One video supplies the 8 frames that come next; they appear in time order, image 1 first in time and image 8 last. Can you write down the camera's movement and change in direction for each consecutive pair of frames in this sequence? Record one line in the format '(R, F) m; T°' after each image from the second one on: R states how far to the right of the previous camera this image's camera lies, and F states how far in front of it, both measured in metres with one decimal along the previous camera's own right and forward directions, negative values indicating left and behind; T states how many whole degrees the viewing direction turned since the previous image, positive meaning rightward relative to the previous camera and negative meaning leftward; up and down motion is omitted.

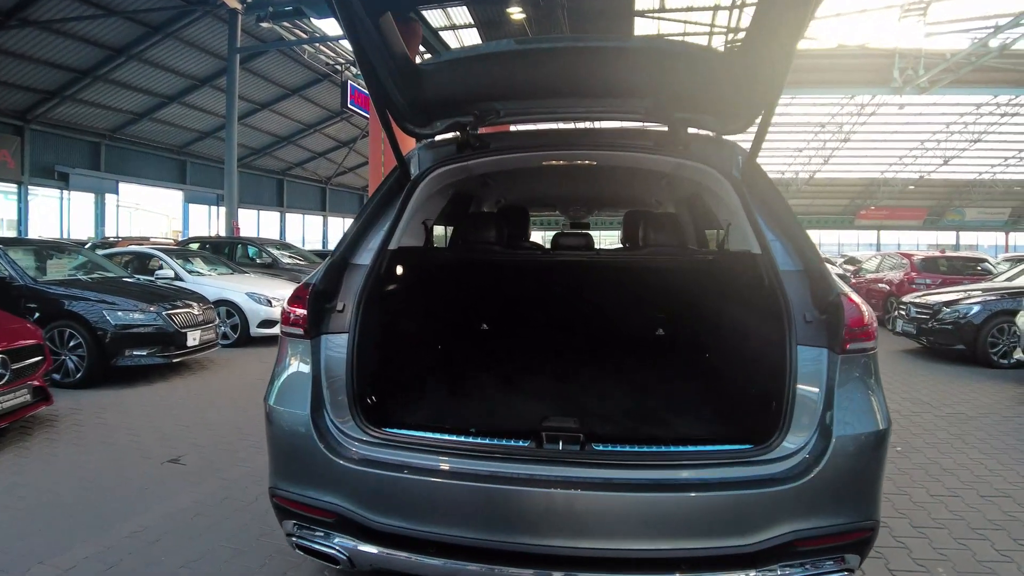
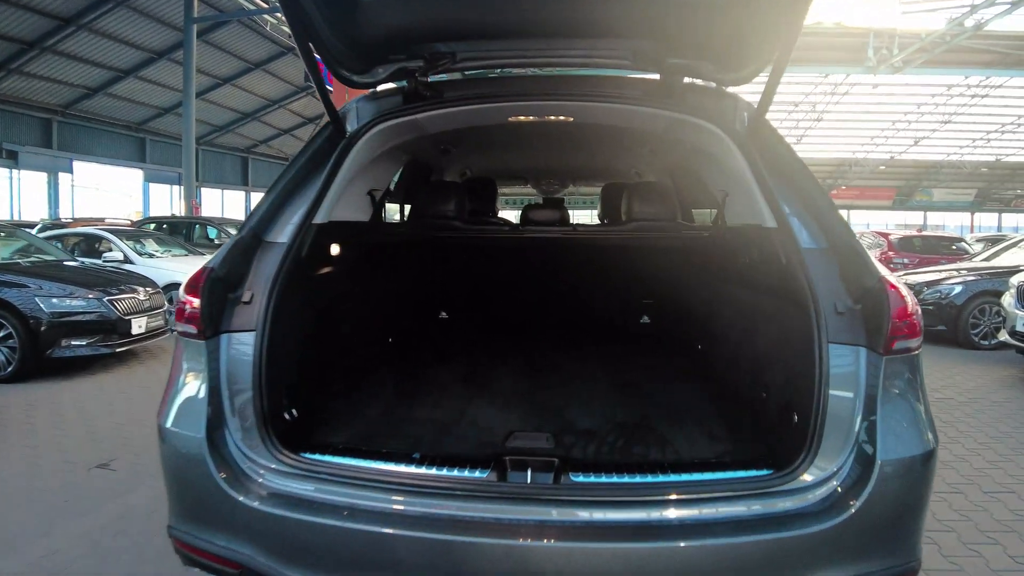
(+0.1, +0.5) m; +2°
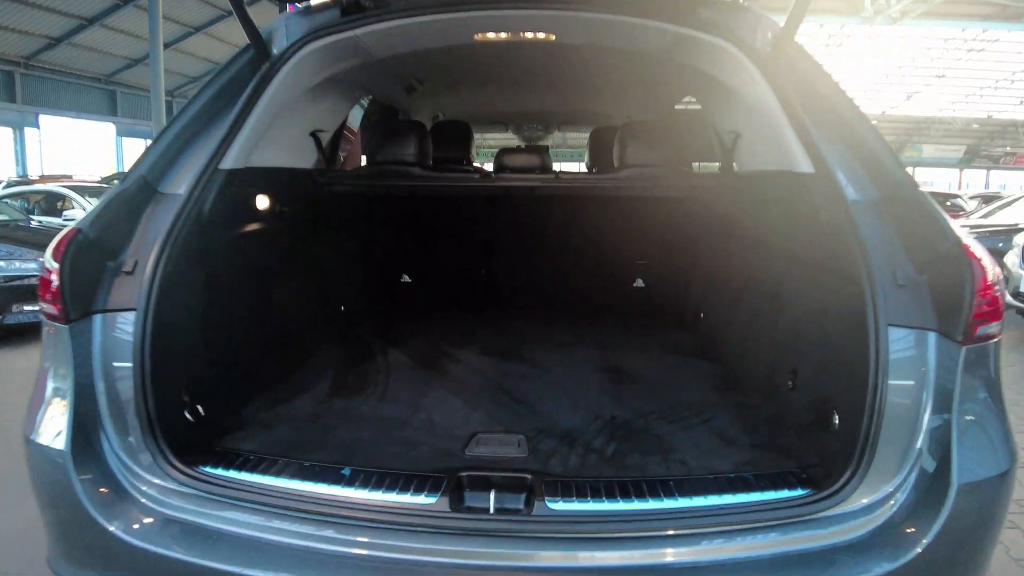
(+0.1, +0.5) m; +1°
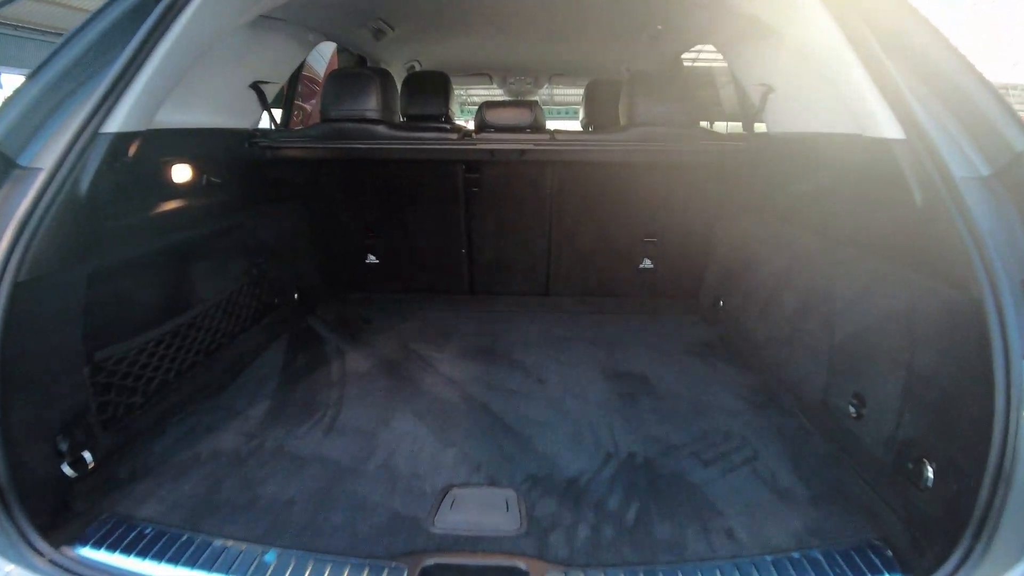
(0.0, +0.4) m; +1°
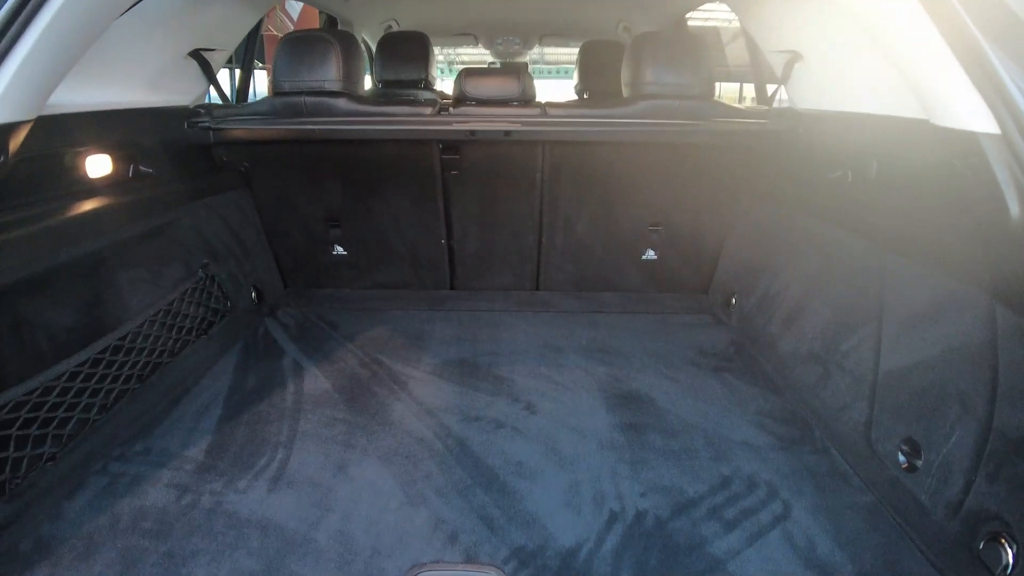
(0.0, +0.3) m; +1°
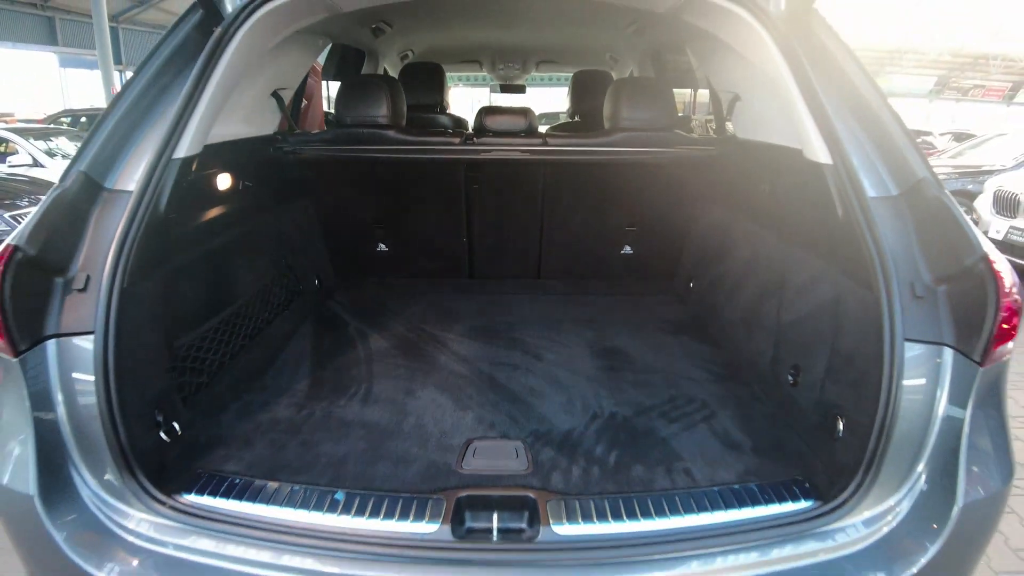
(-0.1, -0.5) m; +1°
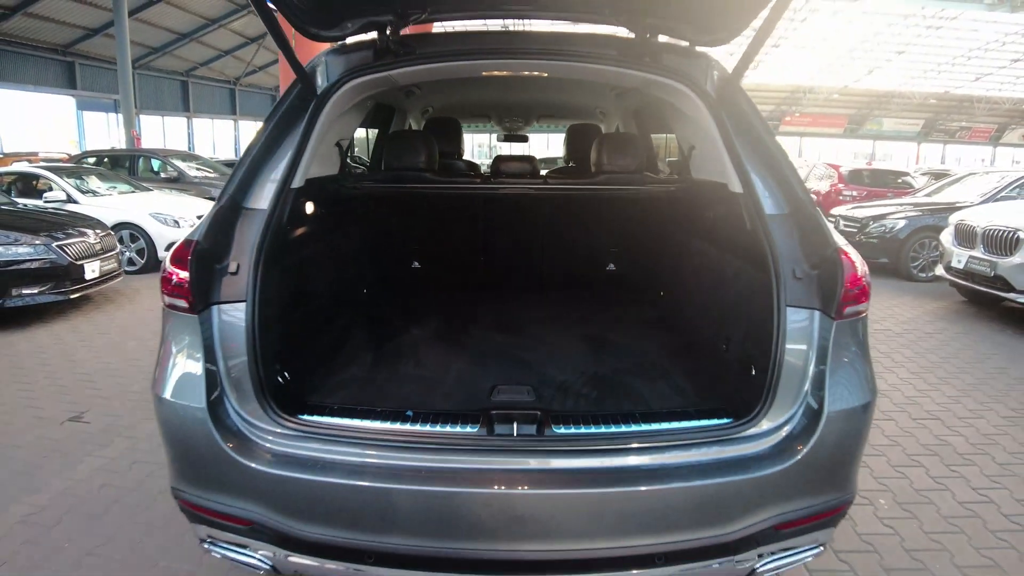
(0.0, -0.7) m; 0°
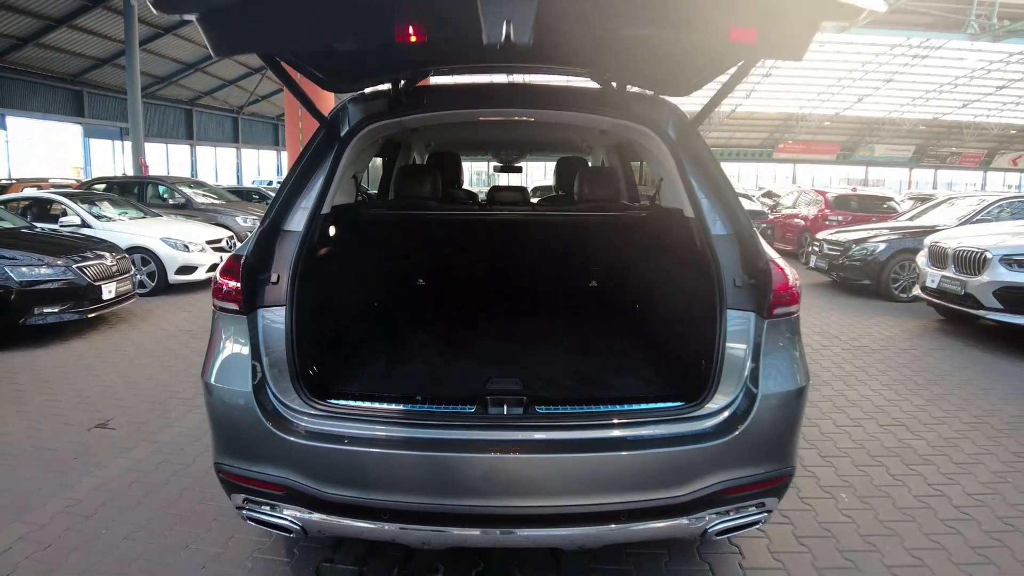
(0.0, -0.4) m; 0°
